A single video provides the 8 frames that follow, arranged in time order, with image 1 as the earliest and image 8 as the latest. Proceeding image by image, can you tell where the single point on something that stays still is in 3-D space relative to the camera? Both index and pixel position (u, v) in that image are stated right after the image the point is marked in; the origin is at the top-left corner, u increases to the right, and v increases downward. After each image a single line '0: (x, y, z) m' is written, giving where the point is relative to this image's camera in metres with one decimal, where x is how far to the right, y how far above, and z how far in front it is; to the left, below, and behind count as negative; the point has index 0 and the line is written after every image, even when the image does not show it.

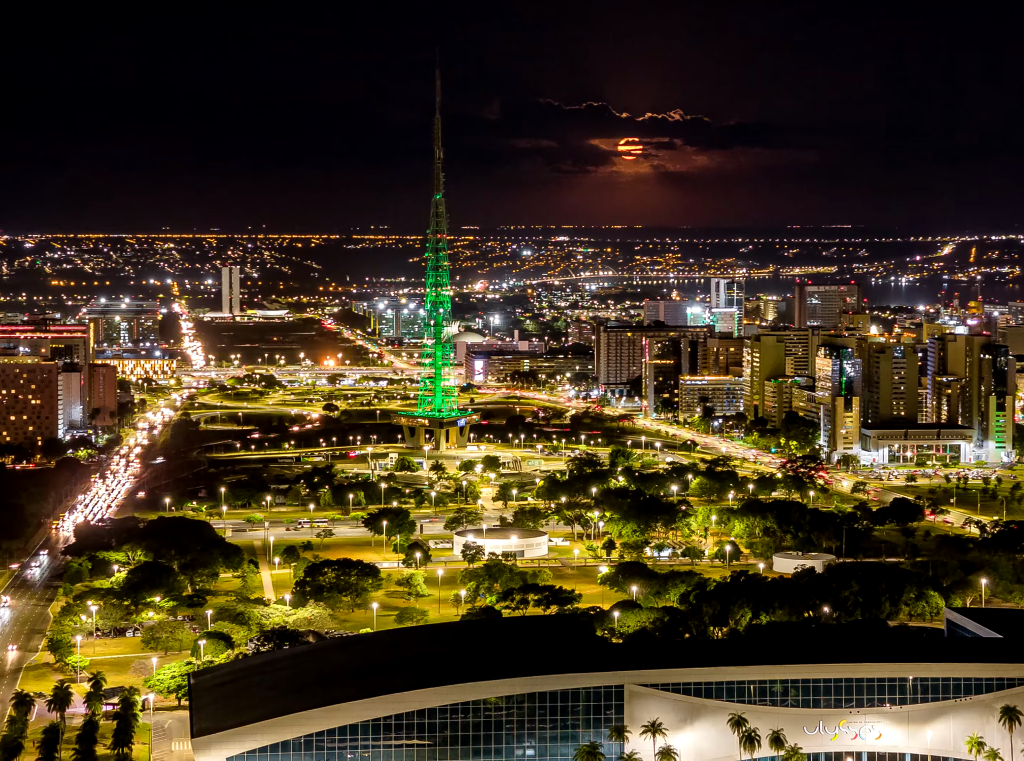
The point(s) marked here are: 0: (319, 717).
0: (-2.5, -4.5, +18.4) m
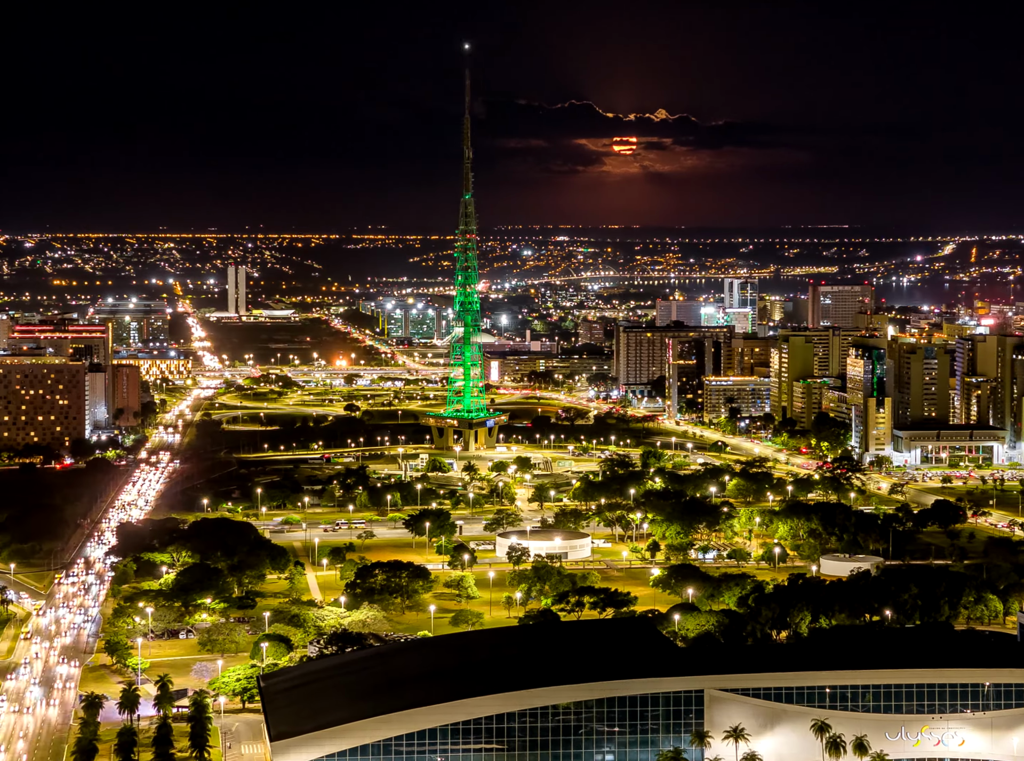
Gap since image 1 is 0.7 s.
0: (-1.5, -4.5, +18.3) m
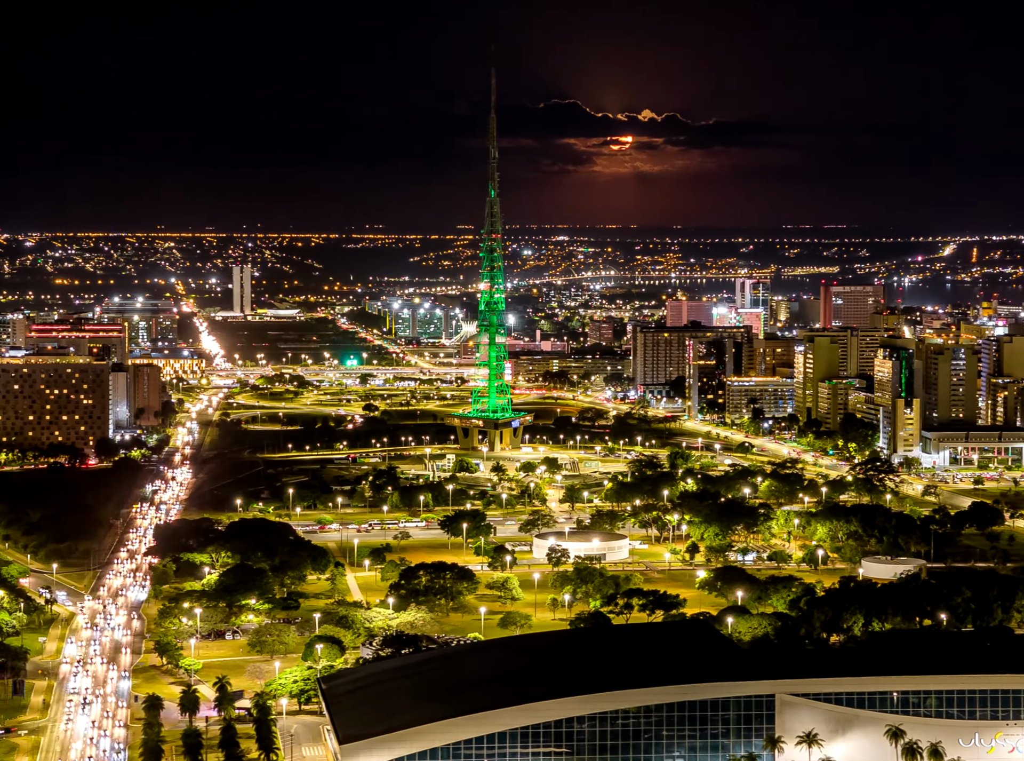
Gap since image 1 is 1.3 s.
0: (-0.6, -4.5, +18.2) m
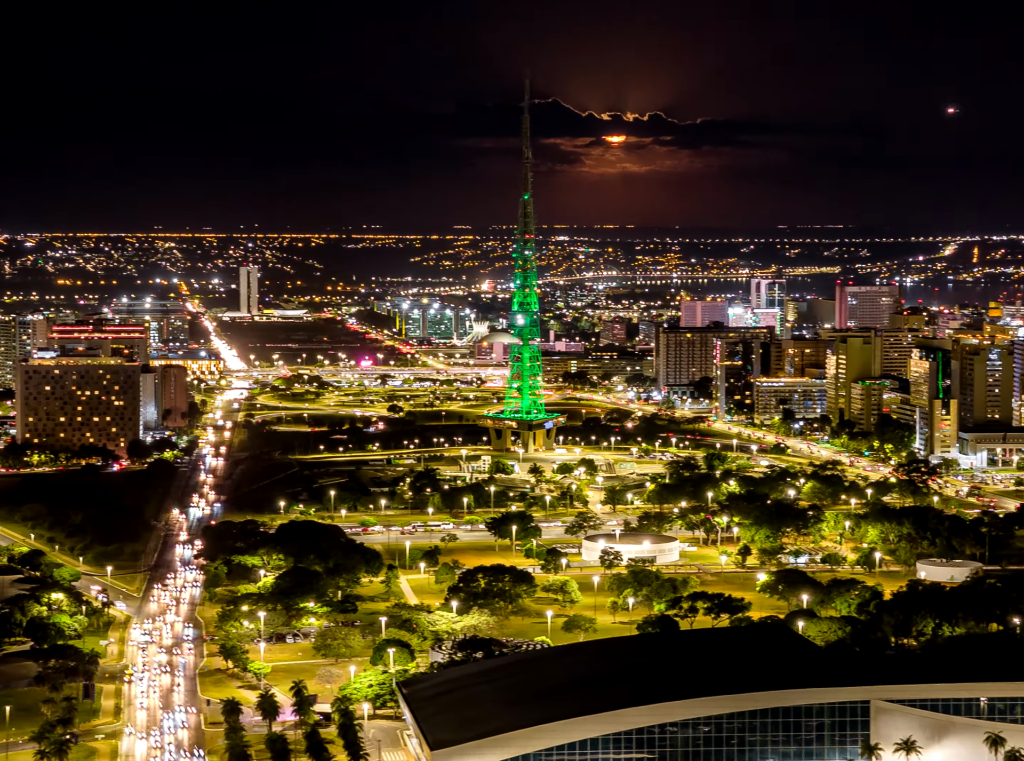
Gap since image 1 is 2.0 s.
0: (+0.6, -4.6, +18.0) m
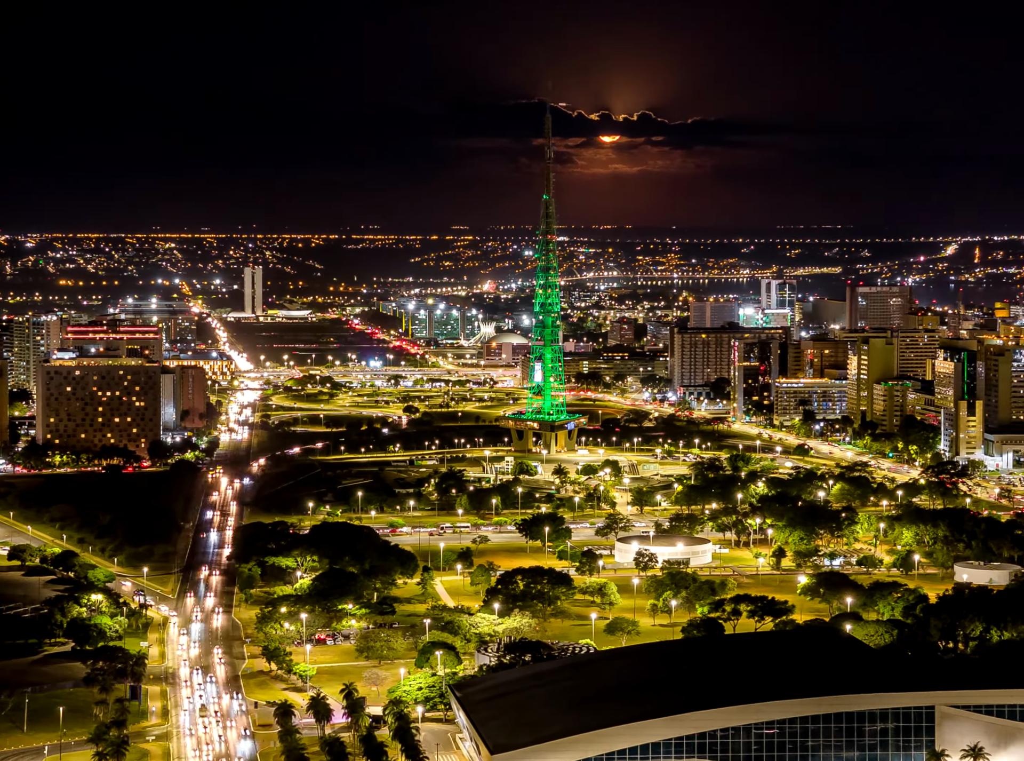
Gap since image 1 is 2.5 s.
0: (+1.4, -4.6, +17.9) m
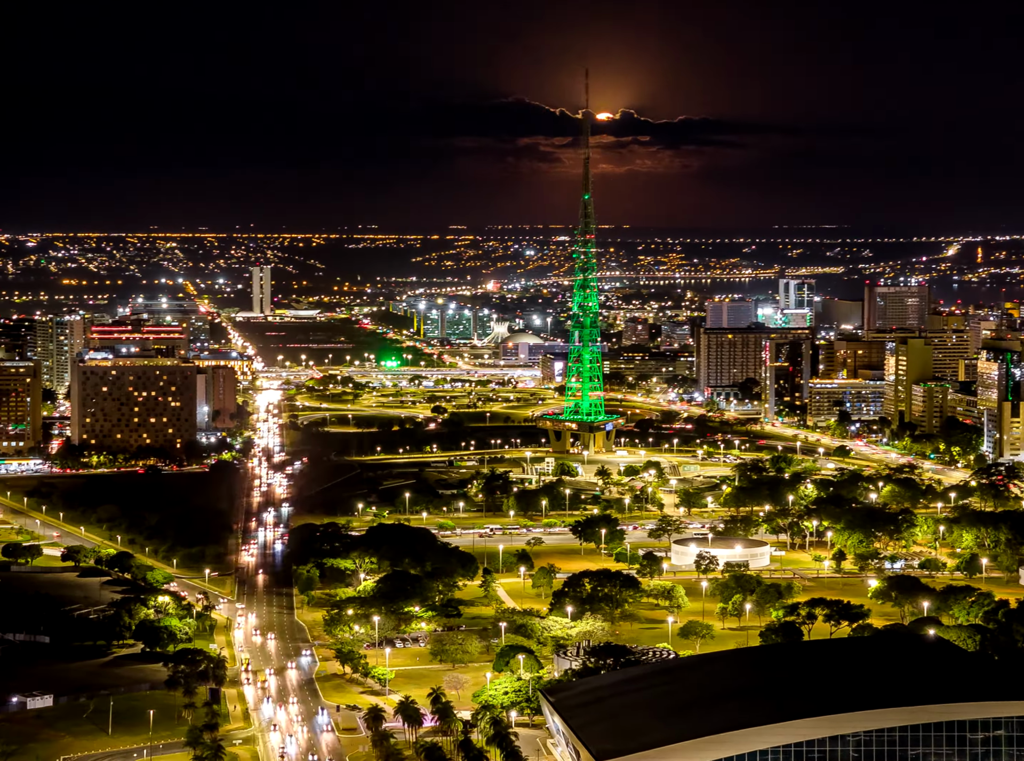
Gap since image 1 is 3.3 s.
0: (+2.8, -4.6, +17.7) m
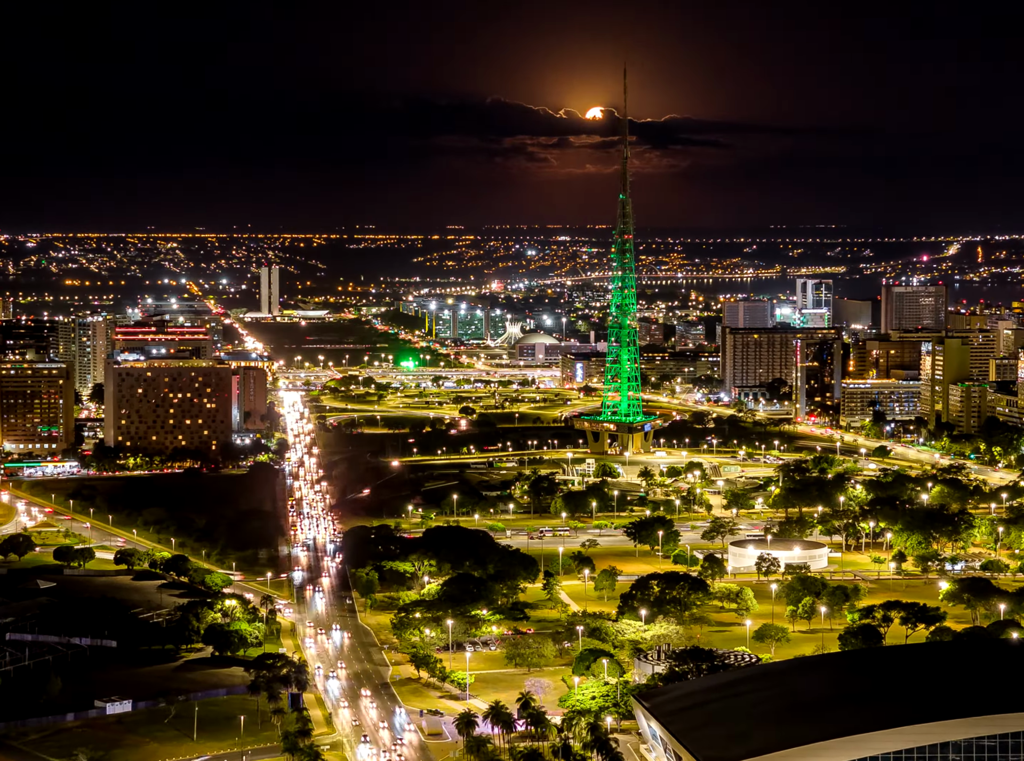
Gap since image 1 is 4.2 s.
0: (+4.1, -4.6, +17.5) m
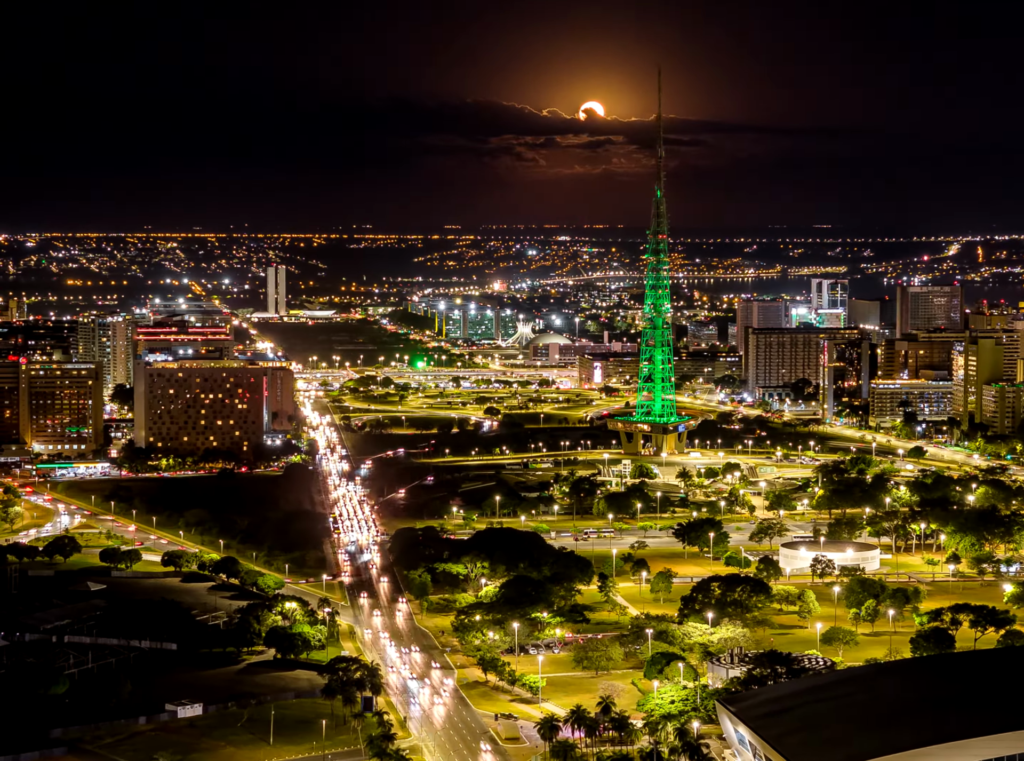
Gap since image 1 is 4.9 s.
0: (+5.3, -4.7, +17.3) m
